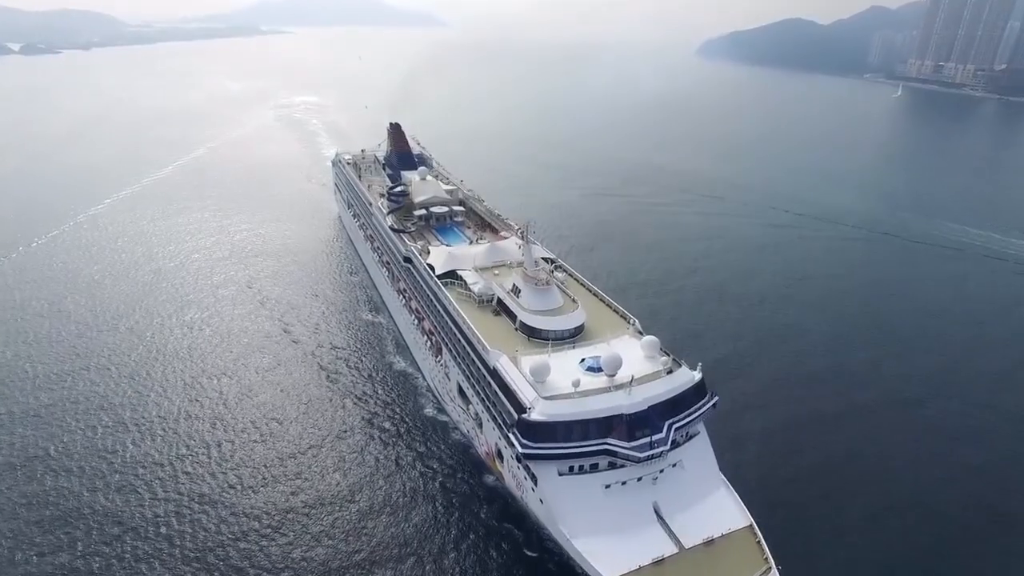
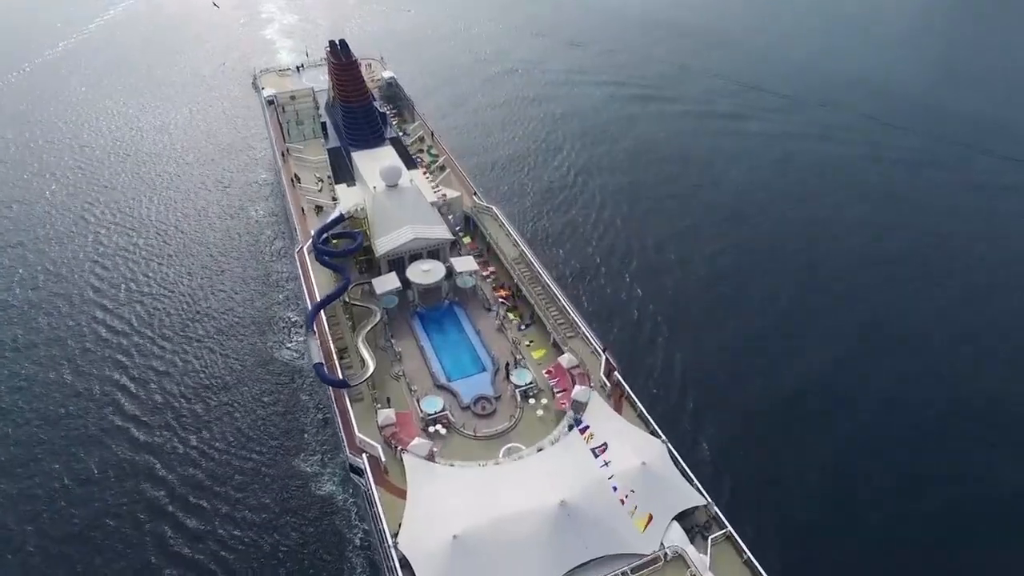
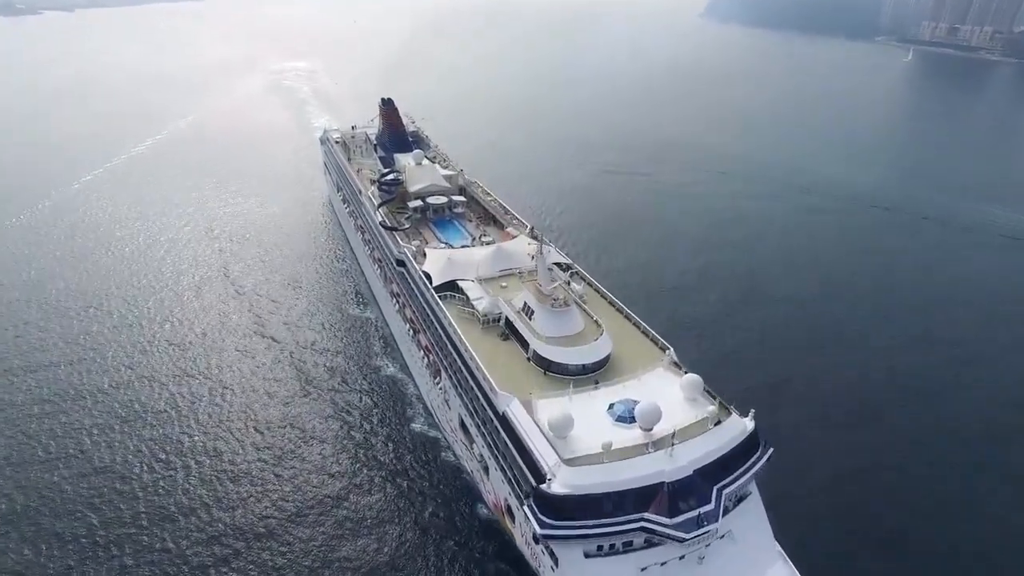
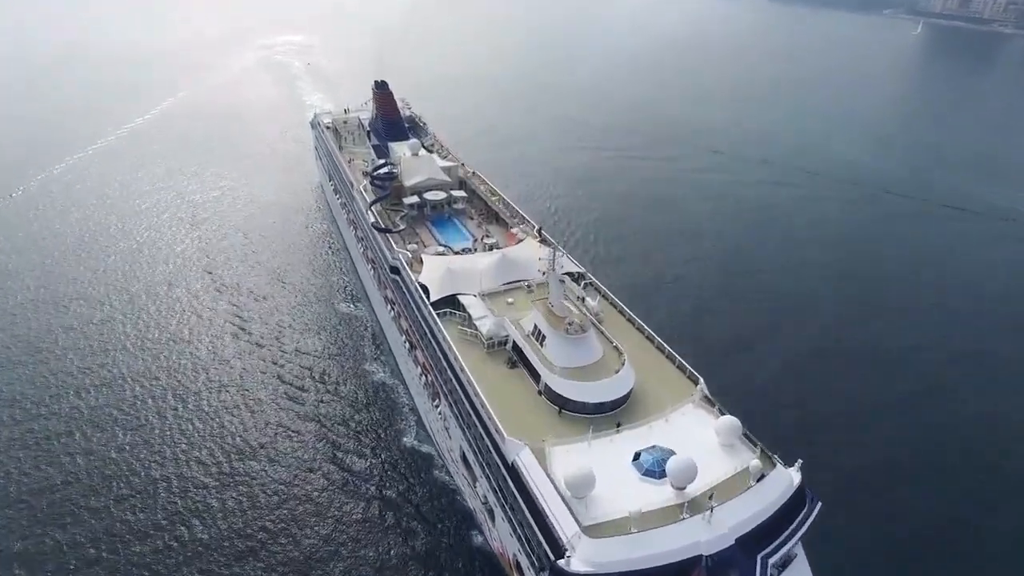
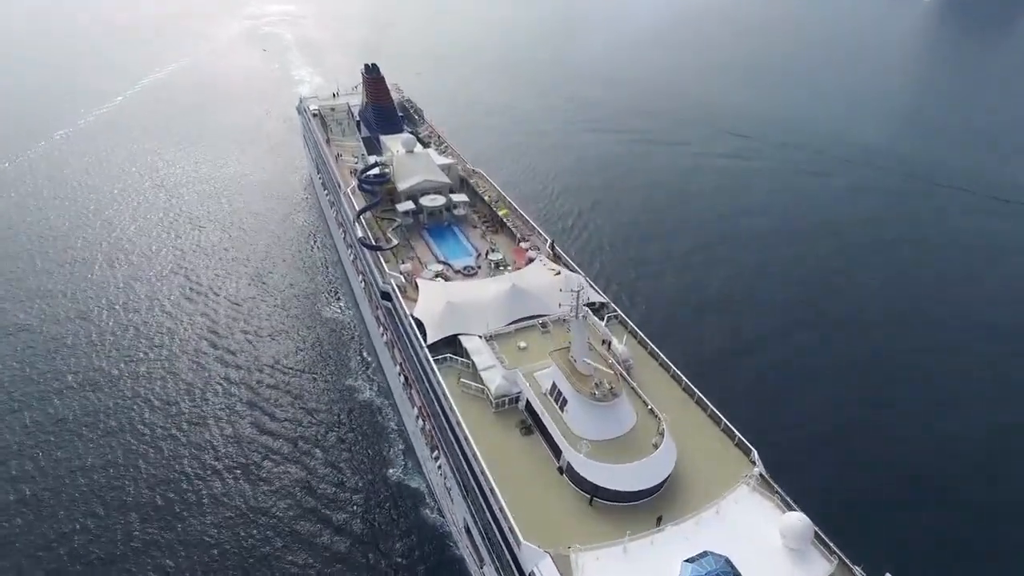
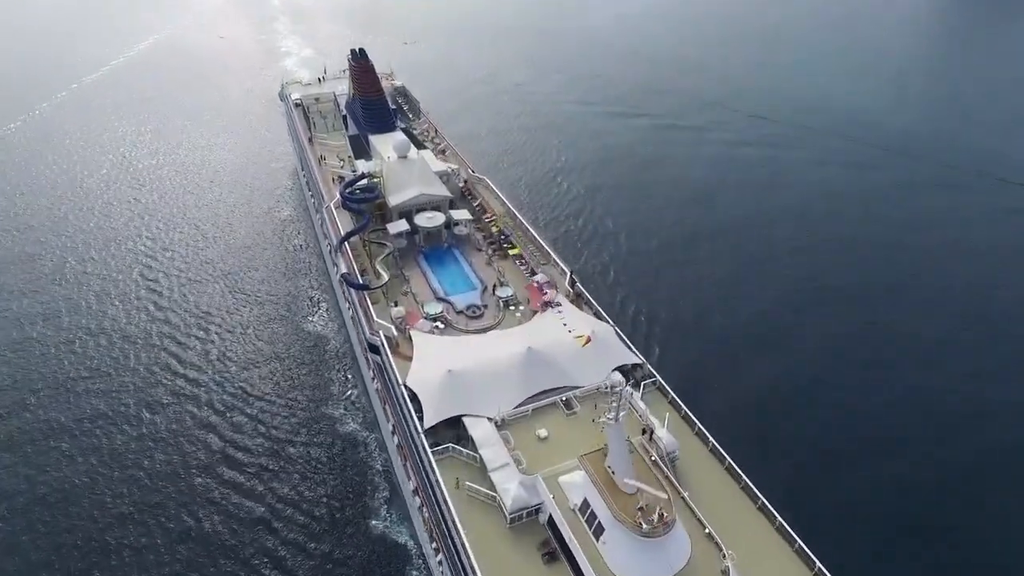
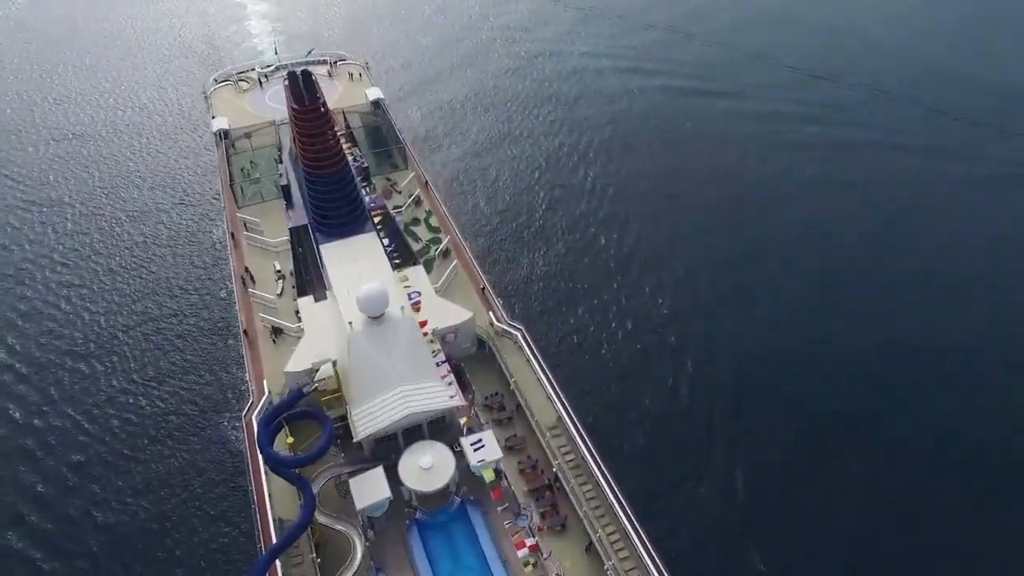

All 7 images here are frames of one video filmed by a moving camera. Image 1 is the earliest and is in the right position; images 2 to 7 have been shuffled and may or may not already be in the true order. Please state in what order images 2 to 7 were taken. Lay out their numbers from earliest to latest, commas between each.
3, 4, 5, 6, 2, 7
